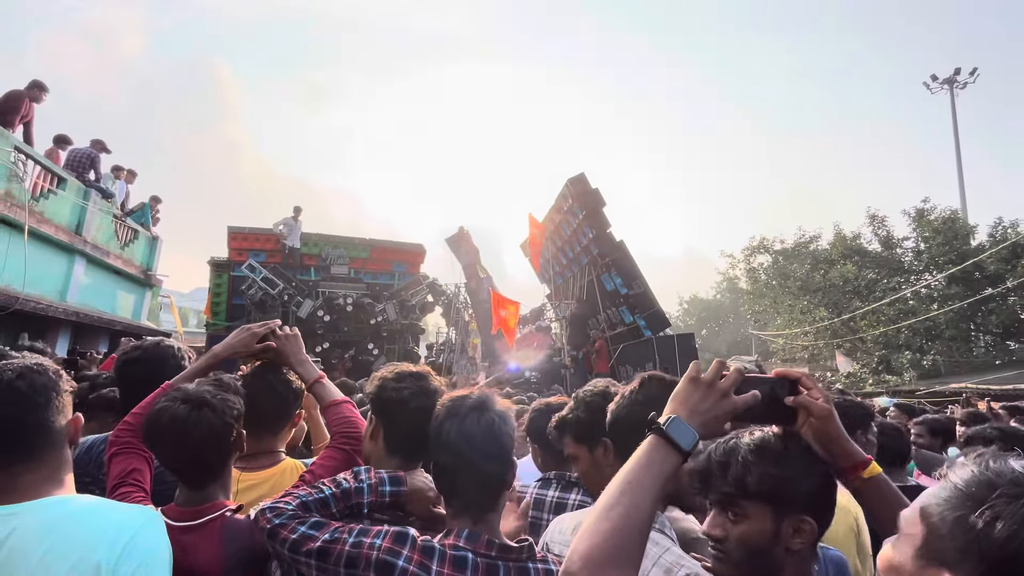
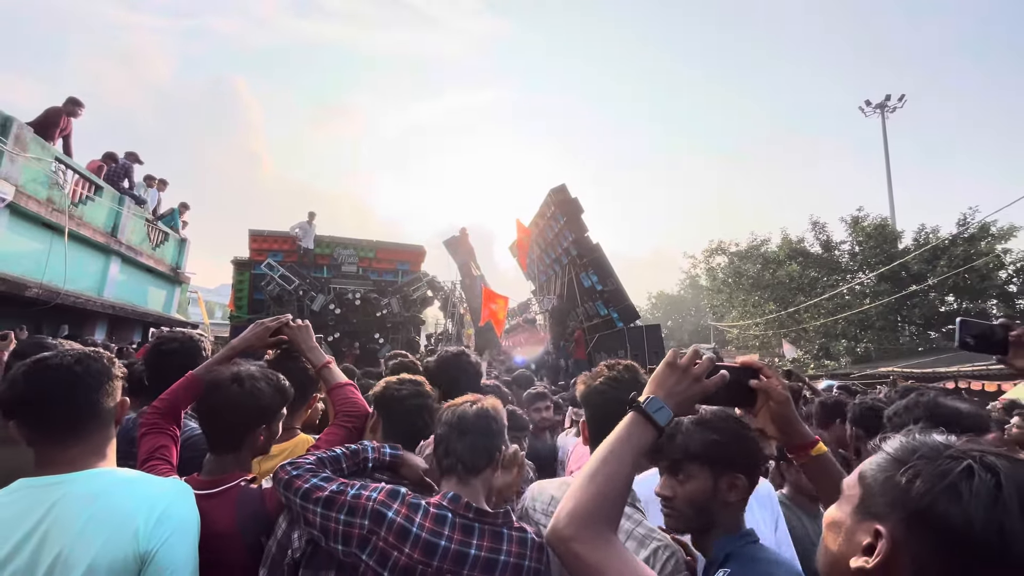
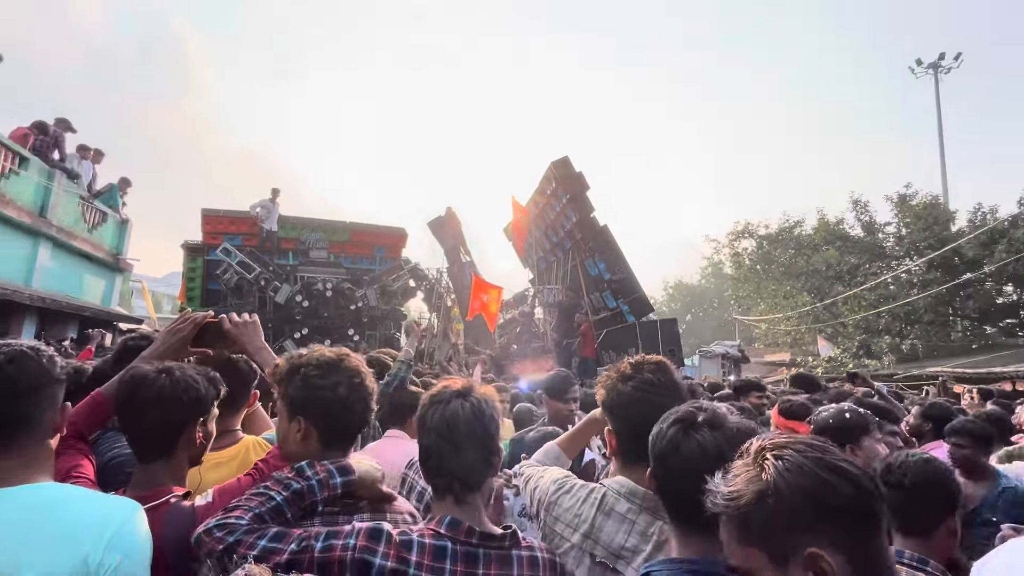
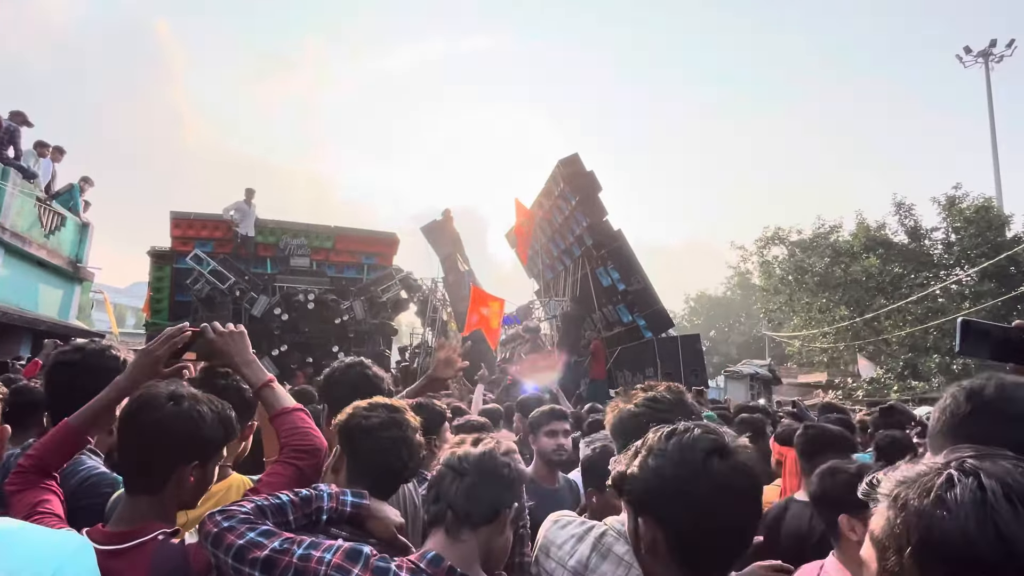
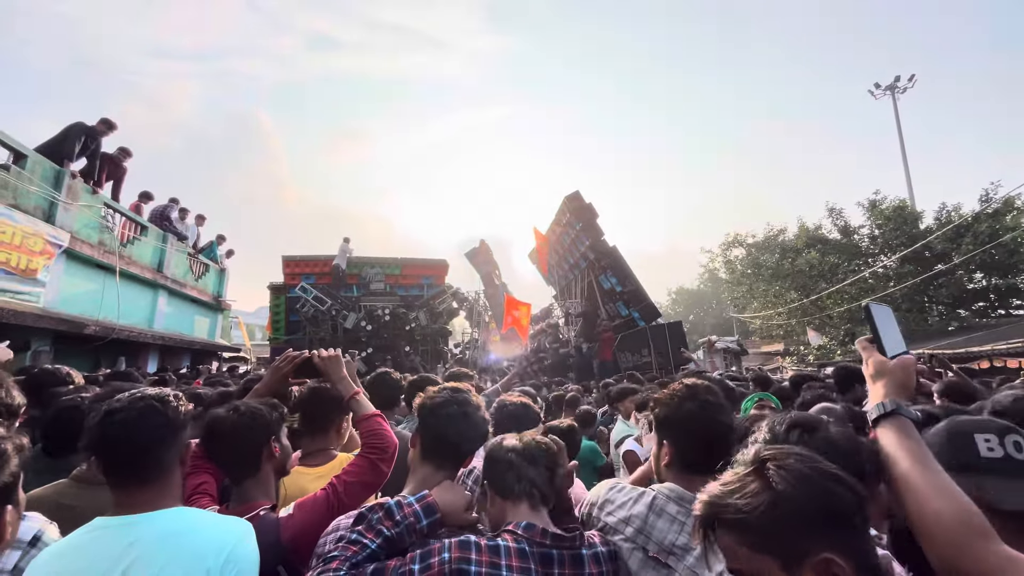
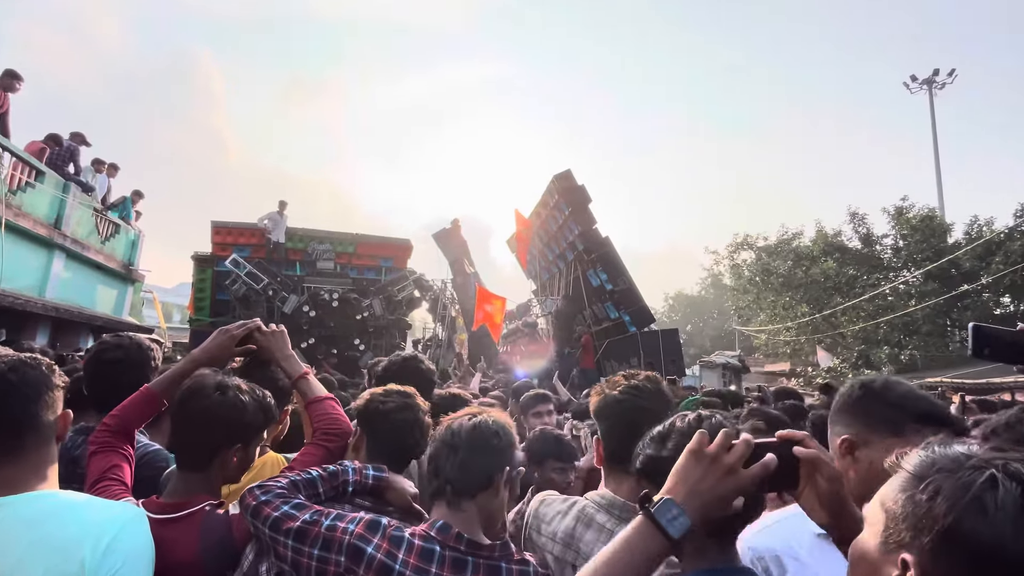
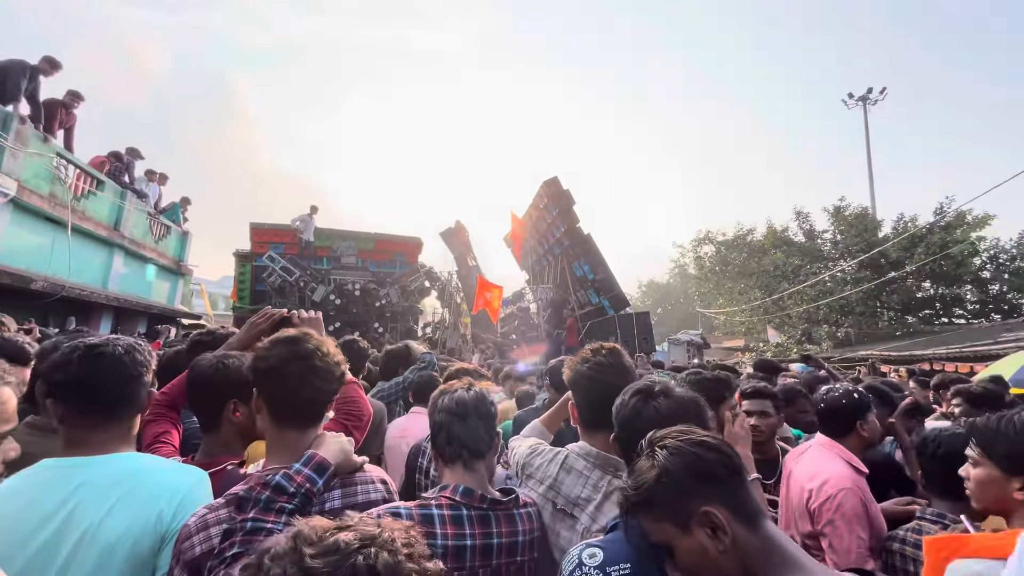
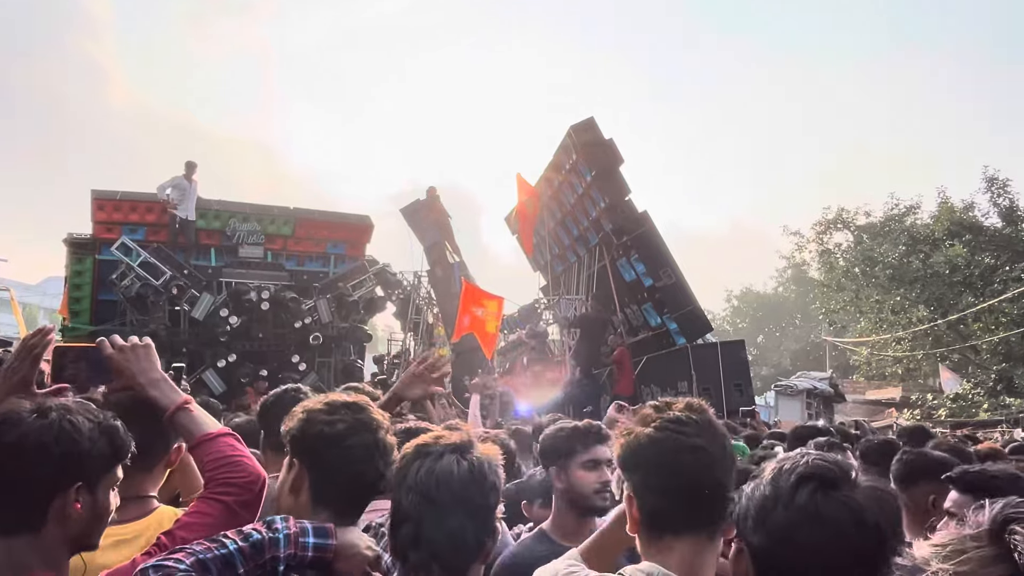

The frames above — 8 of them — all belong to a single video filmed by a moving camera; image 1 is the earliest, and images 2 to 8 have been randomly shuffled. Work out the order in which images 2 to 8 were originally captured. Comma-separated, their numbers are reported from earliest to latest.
2, 6, 4, 8, 3, 7, 5
